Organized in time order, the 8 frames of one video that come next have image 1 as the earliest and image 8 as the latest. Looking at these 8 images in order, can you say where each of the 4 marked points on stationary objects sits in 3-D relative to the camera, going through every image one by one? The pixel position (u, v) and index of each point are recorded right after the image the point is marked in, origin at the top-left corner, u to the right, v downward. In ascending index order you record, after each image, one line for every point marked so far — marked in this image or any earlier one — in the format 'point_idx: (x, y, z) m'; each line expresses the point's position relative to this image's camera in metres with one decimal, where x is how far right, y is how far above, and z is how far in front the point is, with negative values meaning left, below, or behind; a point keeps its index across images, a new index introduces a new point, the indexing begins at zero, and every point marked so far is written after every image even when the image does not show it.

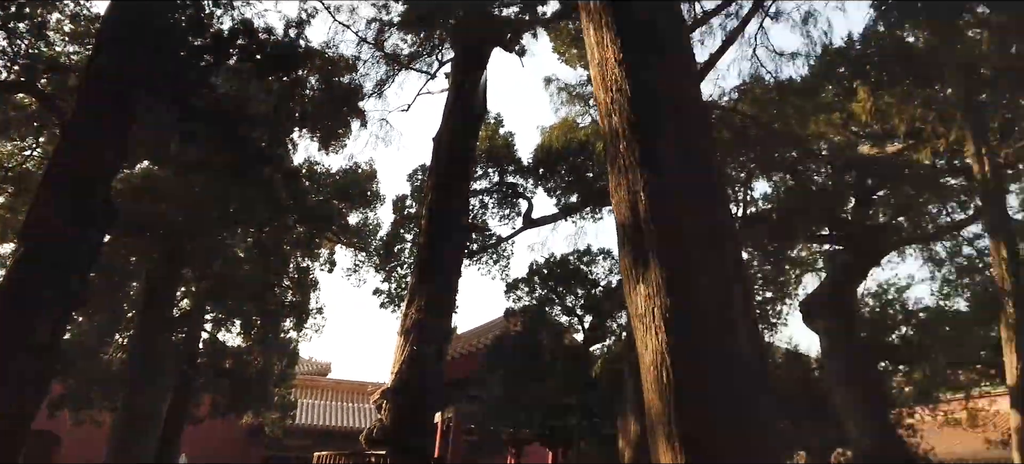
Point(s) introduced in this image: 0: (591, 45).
0: (+0.5, +1.4, +5.6) m
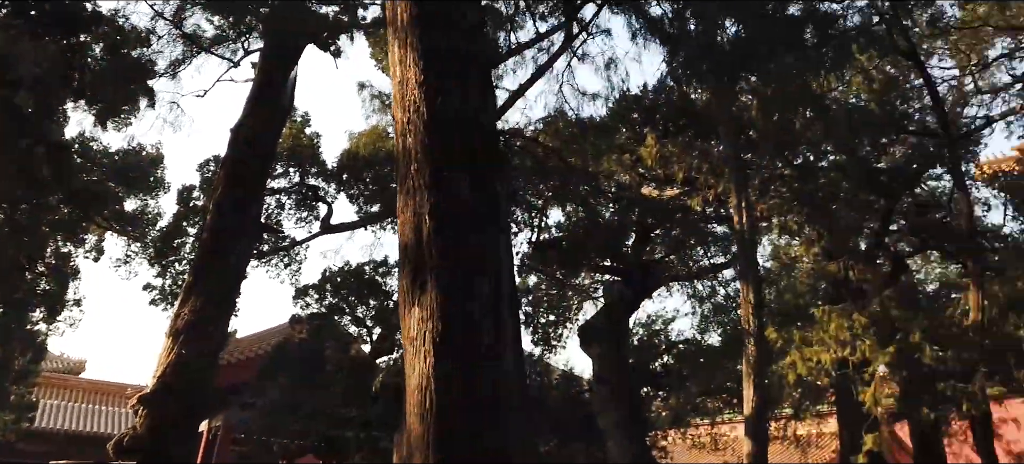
0: (-0.9, +1.4, +5.6) m
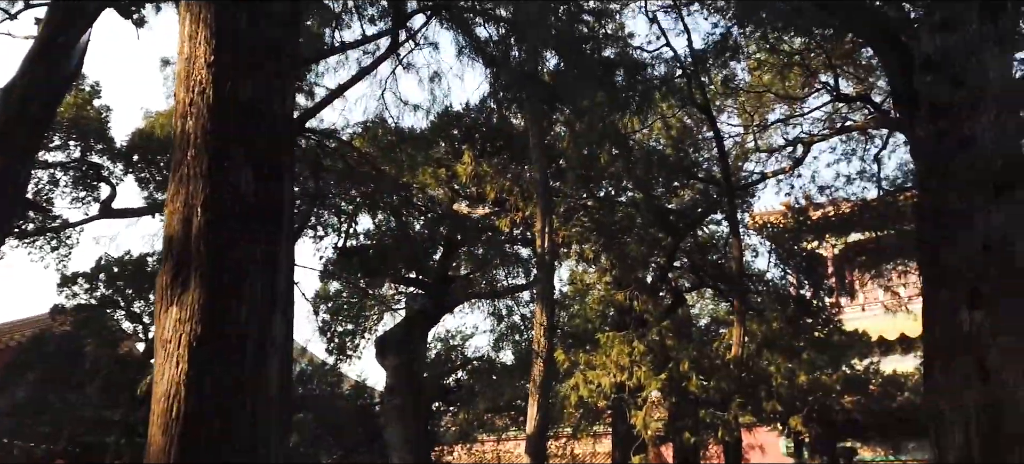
0: (-2.2, +1.4, +4.9) m
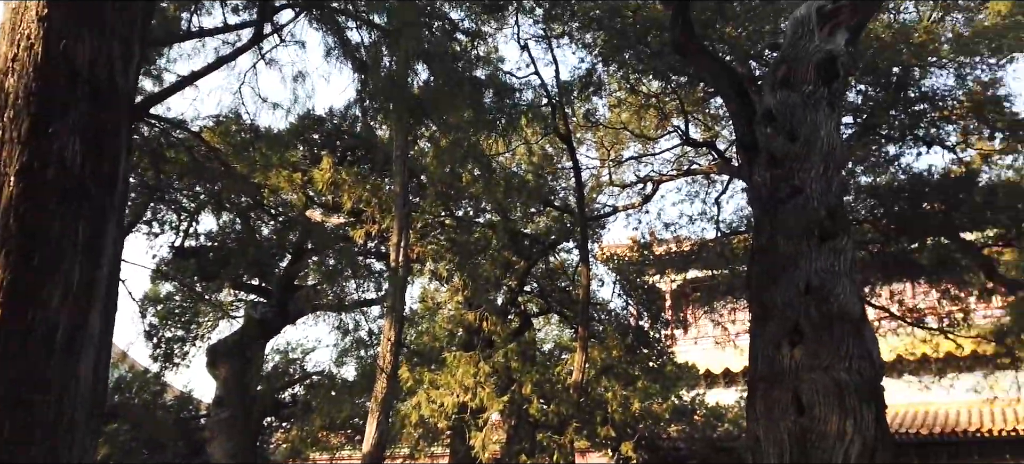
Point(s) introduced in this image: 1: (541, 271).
0: (-3.1, +1.6, +4.3) m
1: (+0.3, -0.5, +9.2) m
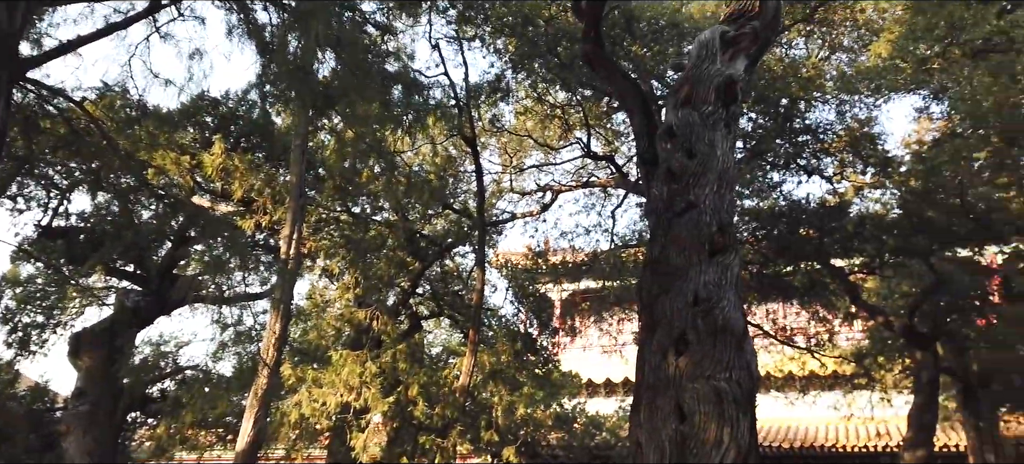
0: (-3.5, +1.8, +3.8) m
1: (-1.0, -0.5, +9.0) m
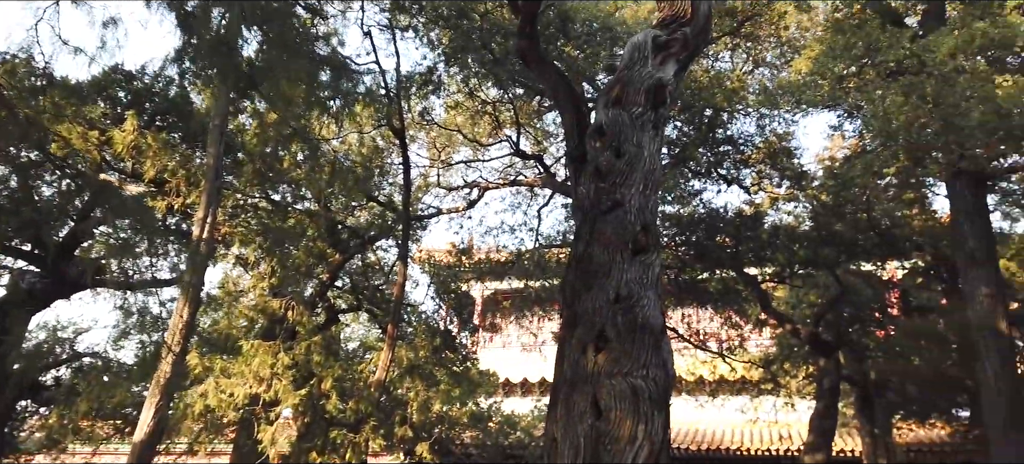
0: (-3.8, +2.0, +3.4) m
1: (-2.0, -0.4, +8.8) m
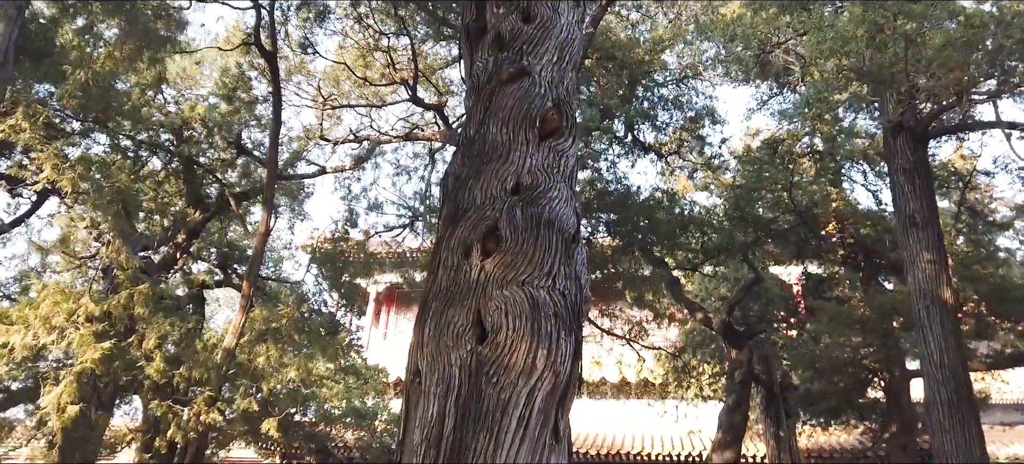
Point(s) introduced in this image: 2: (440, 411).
0: (-4.2, +2.7, +2.0) m
1: (-3.1, 0.0, +7.6) m
2: (-0.2, -0.6, +2.5) m
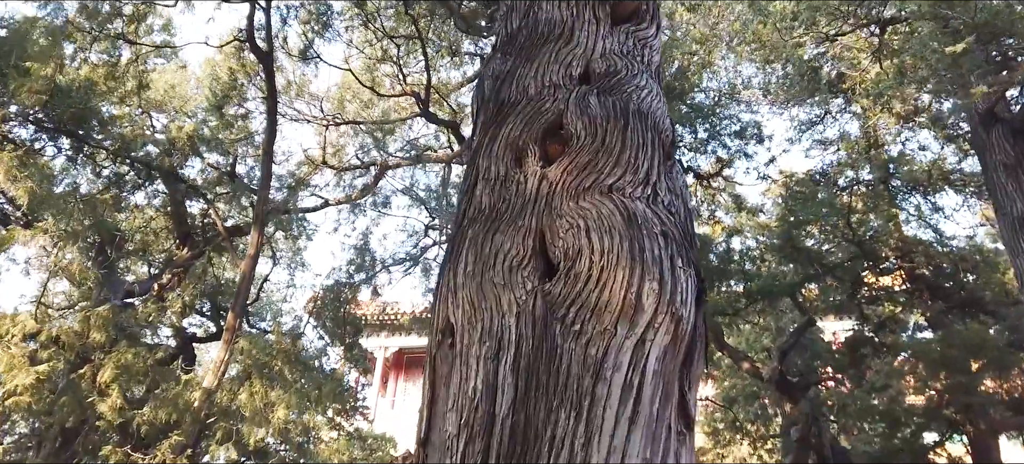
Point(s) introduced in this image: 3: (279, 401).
0: (-4.0, +2.9, +1.6) m
1: (-2.9, -0.4, +6.8) m
2: (-0.1, -0.4, +1.7) m
3: (-1.6, -1.2, +4.9) m
